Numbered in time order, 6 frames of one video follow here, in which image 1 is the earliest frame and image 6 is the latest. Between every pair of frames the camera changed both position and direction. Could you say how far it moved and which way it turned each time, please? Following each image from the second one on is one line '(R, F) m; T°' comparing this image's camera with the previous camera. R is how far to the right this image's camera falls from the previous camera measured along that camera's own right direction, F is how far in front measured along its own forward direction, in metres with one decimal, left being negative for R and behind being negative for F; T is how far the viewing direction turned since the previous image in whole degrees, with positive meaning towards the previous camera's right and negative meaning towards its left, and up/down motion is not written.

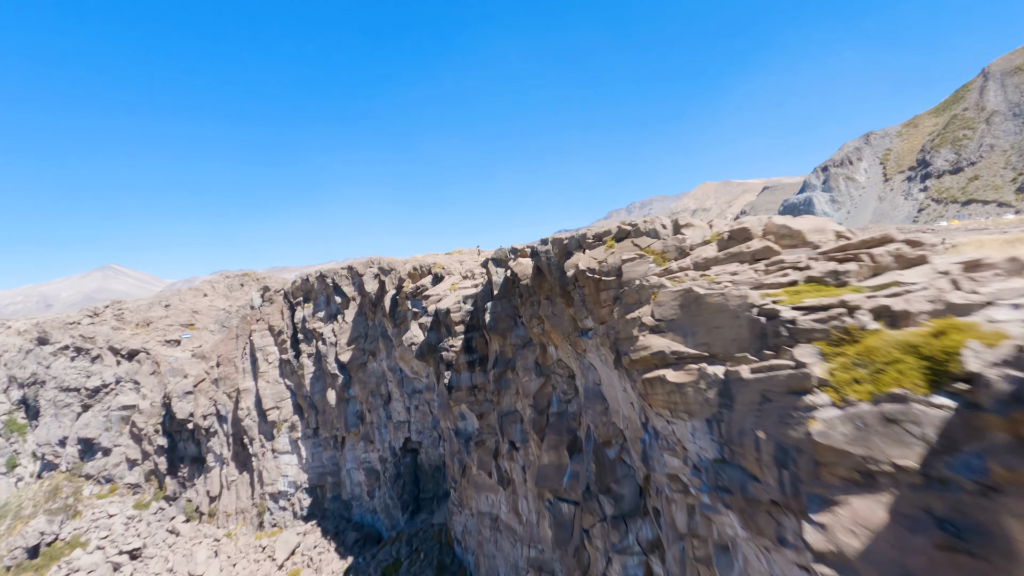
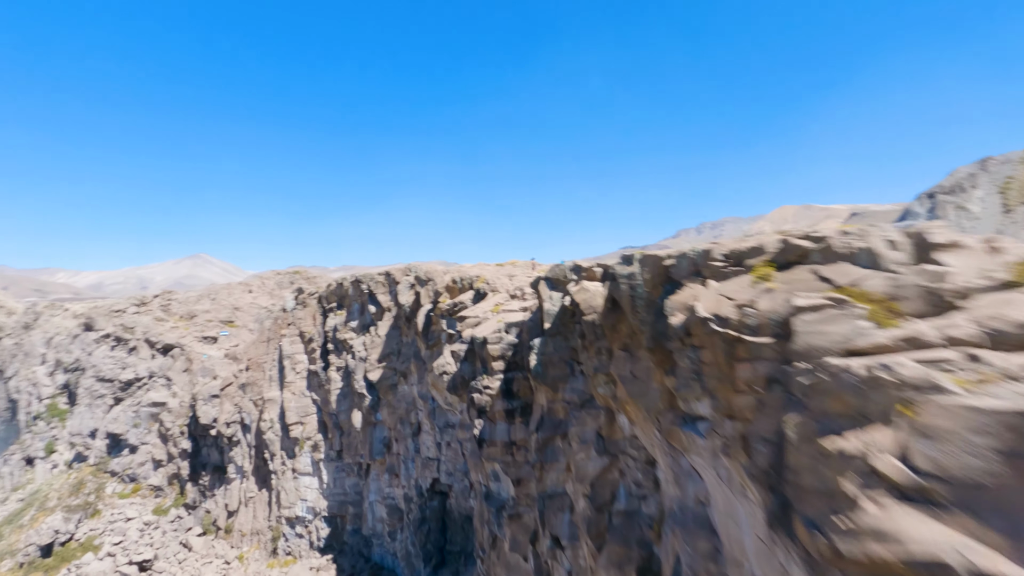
(0.0, +3.3) m; -6°
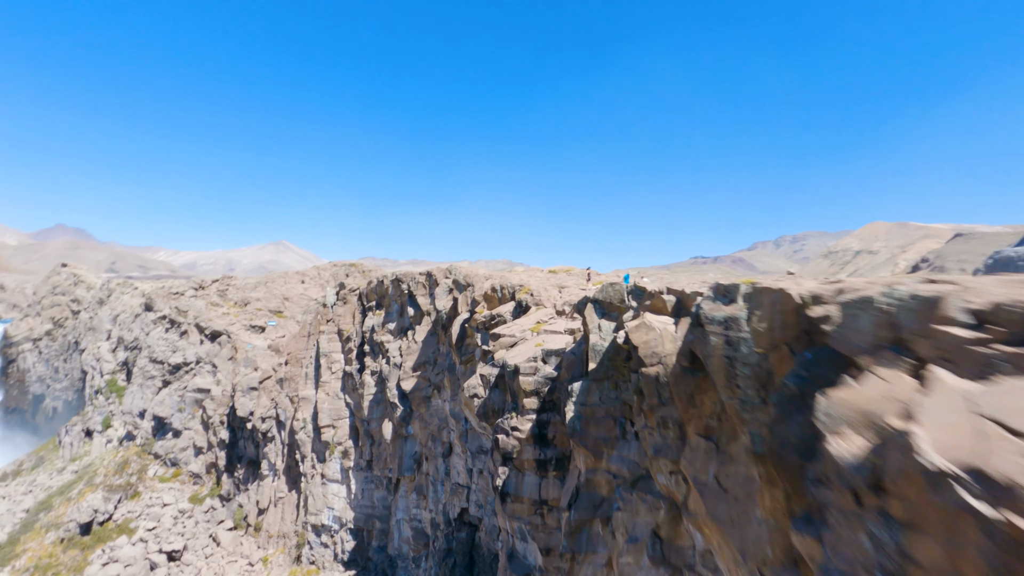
(+0.3, +2.1) m; -7°
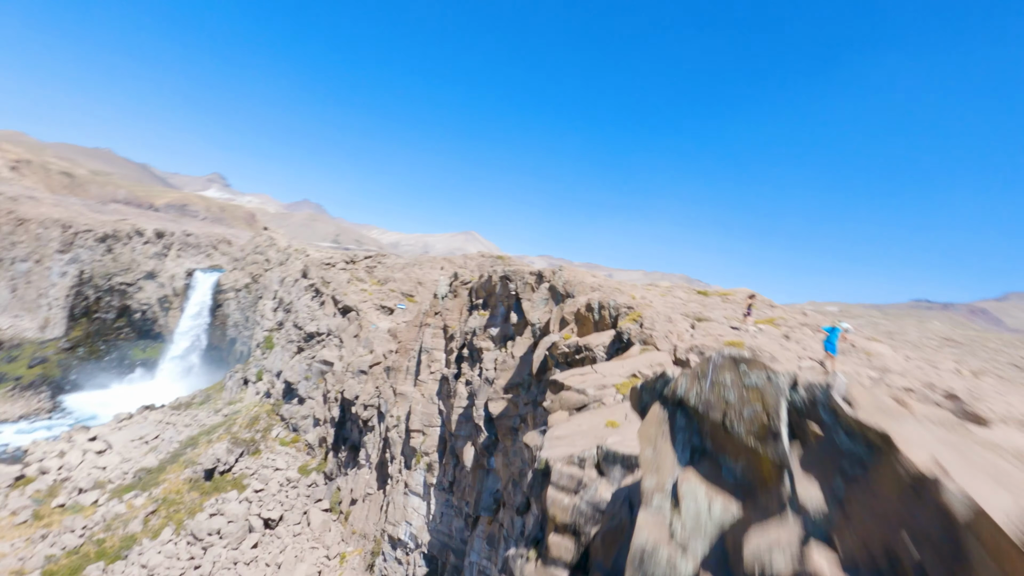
(+0.9, +4.0) m; -18°
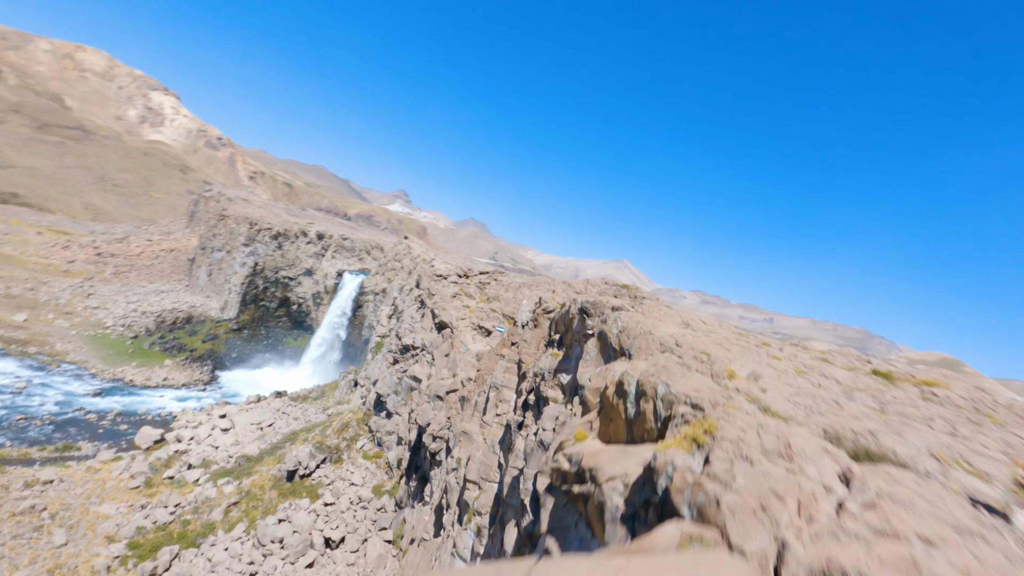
(+1.2, +3.5) m; -15°
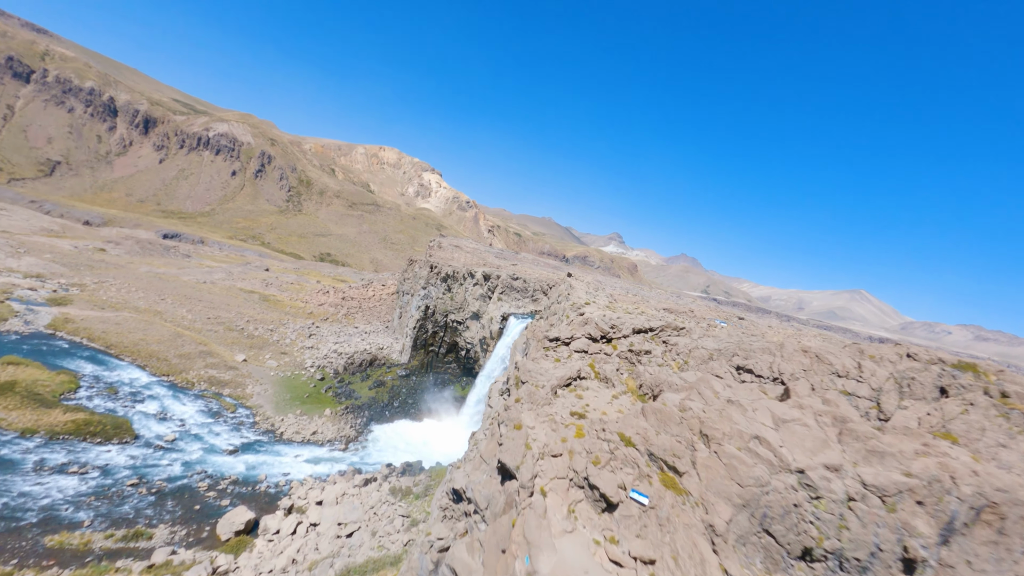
(+0.9, +14.0) m; -22°
